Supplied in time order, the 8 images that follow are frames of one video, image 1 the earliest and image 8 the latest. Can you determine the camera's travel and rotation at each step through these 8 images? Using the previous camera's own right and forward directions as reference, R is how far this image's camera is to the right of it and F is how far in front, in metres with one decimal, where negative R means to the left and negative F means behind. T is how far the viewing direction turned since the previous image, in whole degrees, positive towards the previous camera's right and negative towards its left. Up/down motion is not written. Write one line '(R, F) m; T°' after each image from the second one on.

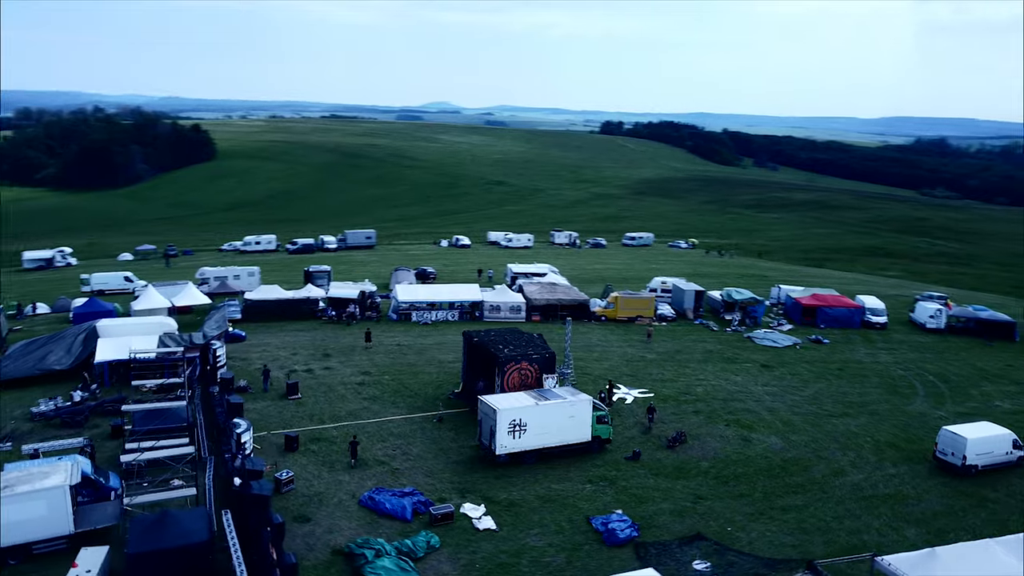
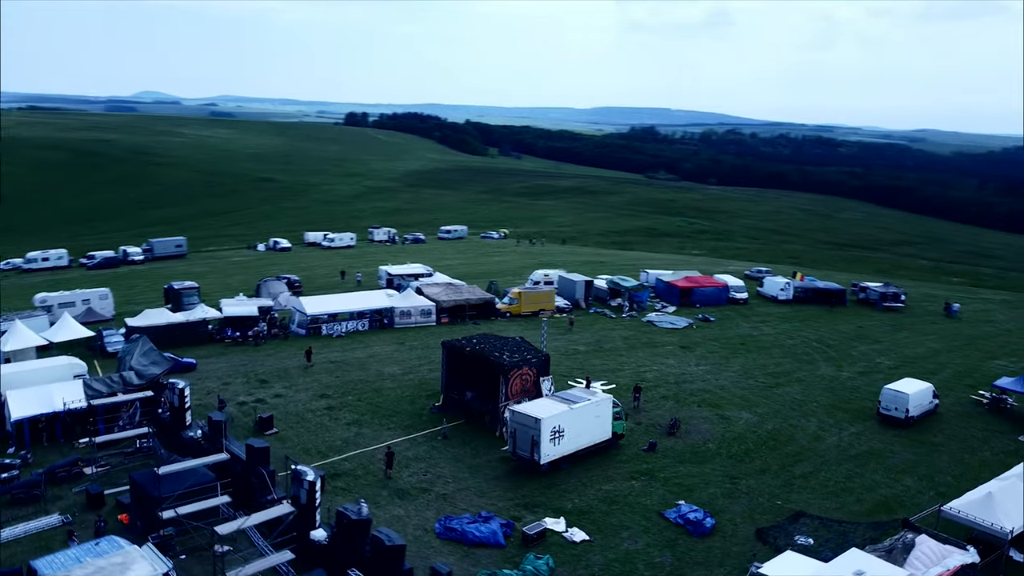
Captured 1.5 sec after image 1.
(-6.3, +1.5) m; +18°
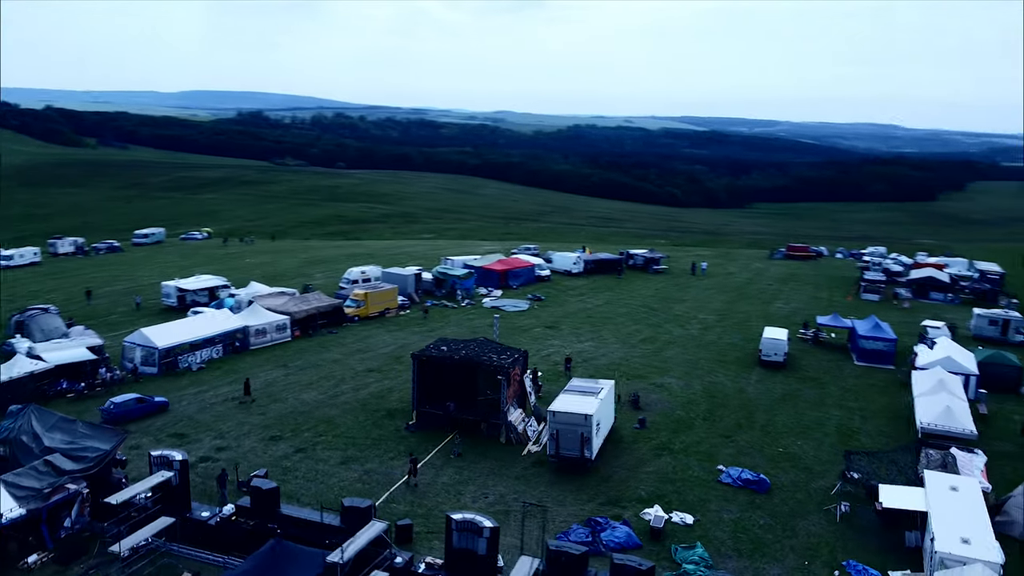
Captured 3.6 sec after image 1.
(-8.6, +3.0) m; +27°
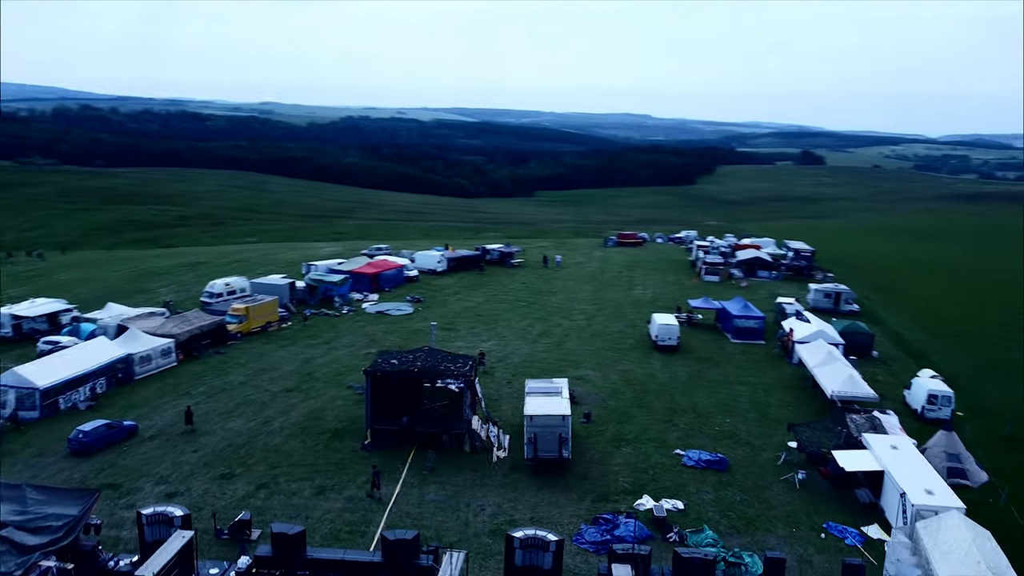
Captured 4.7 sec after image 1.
(-4.1, +0.7) m; +15°
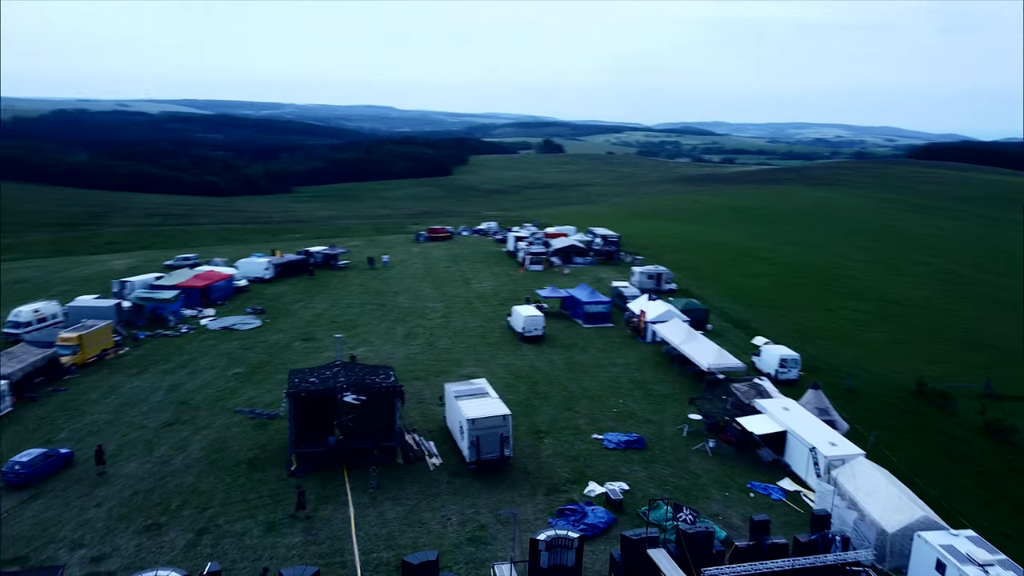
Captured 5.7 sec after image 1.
(-3.9, +0.5) m; +17°
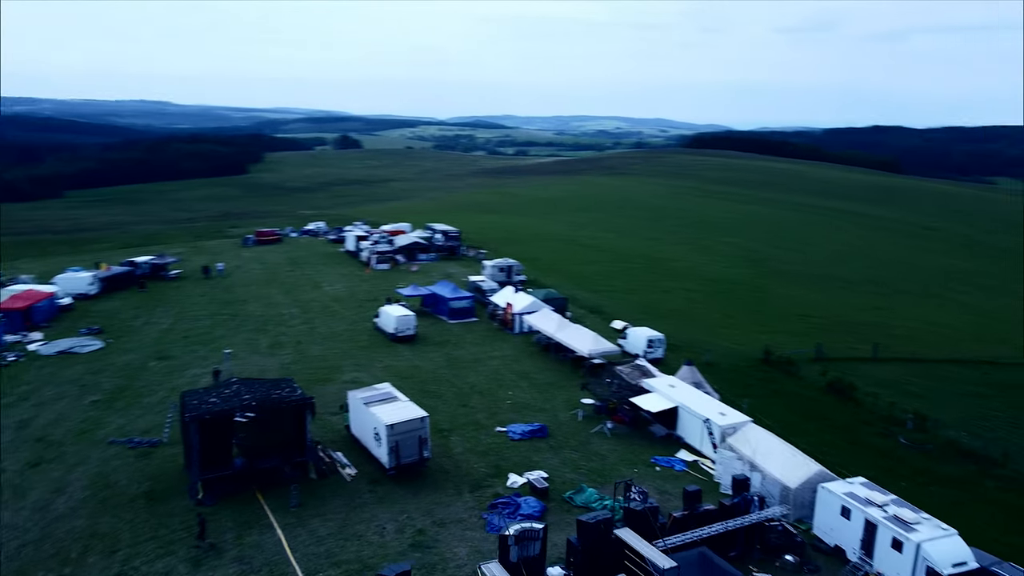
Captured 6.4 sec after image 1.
(-2.4, +0.2) m; +14°
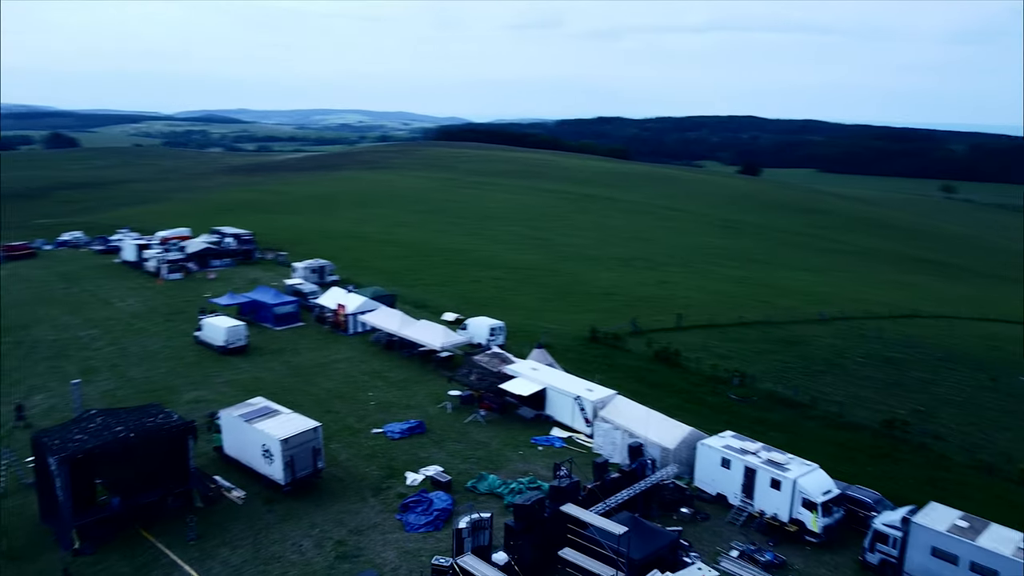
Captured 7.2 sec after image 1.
(-2.9, +0.1) m; +17°
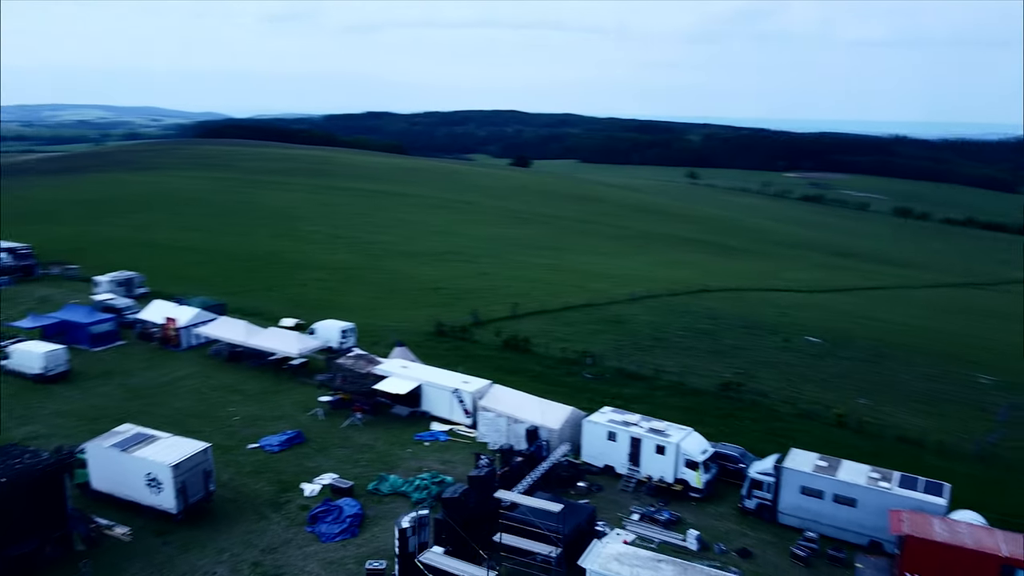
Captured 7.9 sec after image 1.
(-2.5, -0.1) m; +16°
